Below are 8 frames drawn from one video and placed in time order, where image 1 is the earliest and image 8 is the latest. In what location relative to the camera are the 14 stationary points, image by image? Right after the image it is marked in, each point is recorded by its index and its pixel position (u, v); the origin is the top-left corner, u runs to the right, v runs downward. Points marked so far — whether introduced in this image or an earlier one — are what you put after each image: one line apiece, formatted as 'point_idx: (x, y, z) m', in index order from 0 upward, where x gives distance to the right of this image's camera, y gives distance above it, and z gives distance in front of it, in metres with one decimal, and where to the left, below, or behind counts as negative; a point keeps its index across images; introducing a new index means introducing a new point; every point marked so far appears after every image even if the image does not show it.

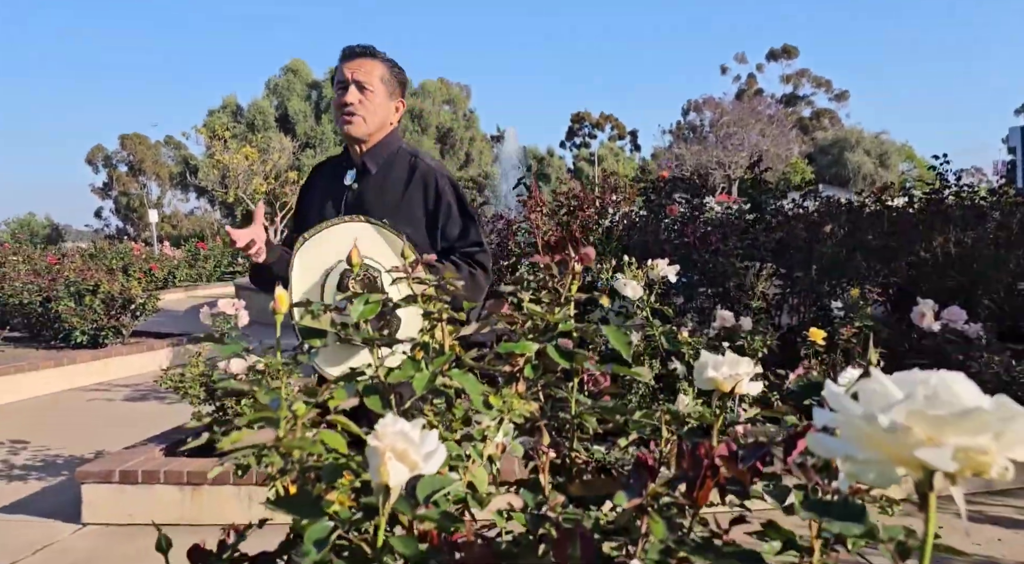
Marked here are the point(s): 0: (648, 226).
0: (+0.9, +0.4, +6.1) m
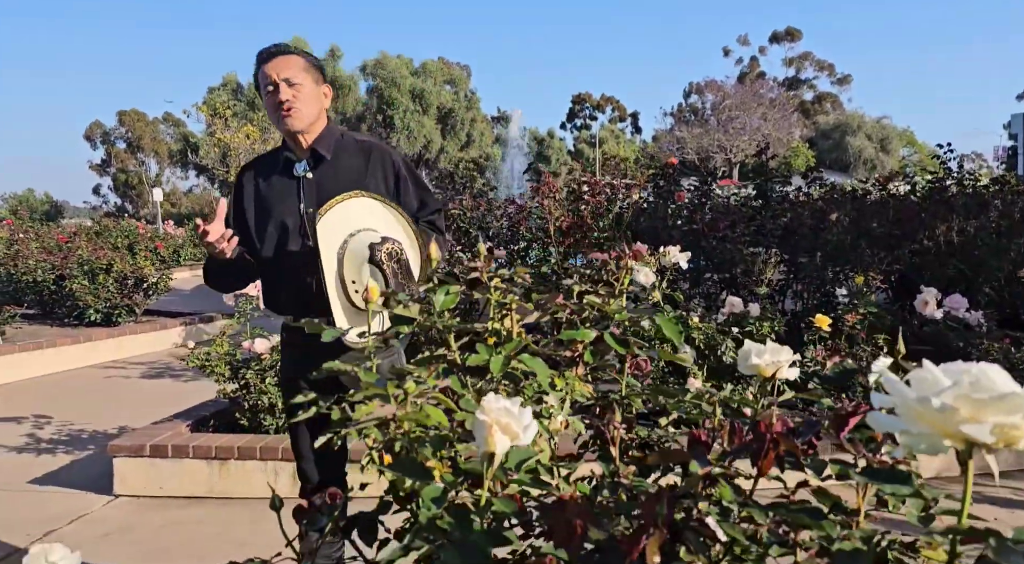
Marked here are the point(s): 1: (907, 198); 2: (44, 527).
0: (+1.0, +0.5, +6.3) m
1: (+2.8, +0.6, +6.2) m
2: (-2.0, -1.1, +3.9) m
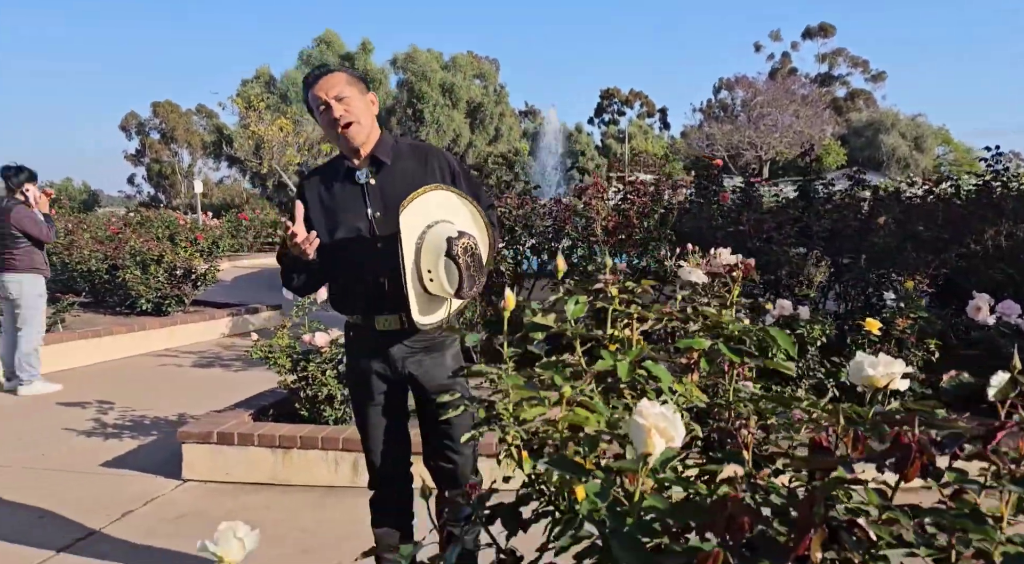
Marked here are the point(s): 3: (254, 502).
0: (+1.3, +0.5, +6.3) m
1: (+3.1, +0.6, +6.2) m
2: (-1.8, -1.0, +4.1) m
3: (-1.2, -1.0, +4.1) m
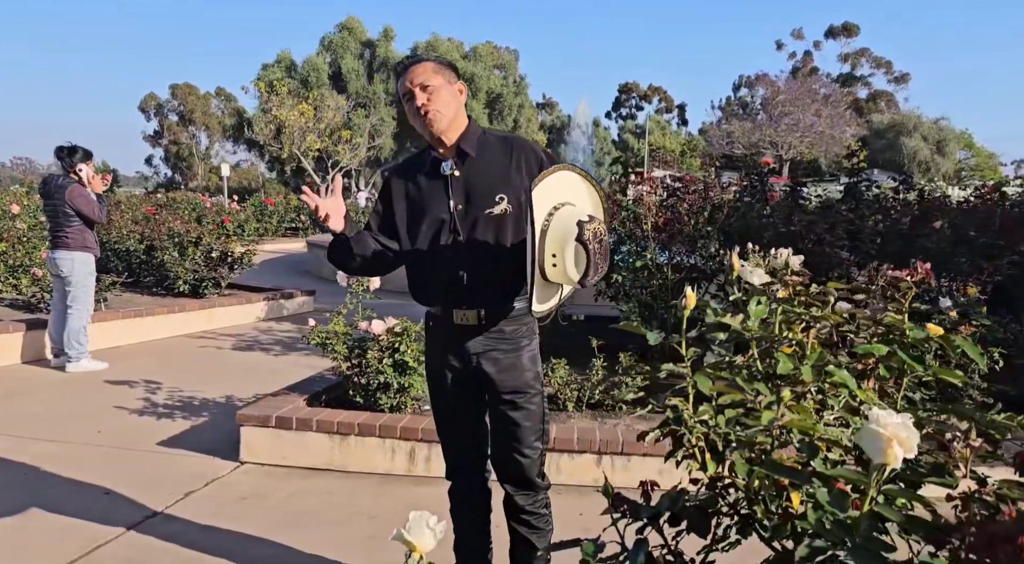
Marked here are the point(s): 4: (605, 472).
0: (+1.7, +0.5, +6.3) m
1: (+3.5, +0.5, +6.2) m
2: (-1.5, -1.0, +4.1) m
3: (-0.9, -1.0, +4.1) m
4: (+0.4, -0.9, +4.1) m
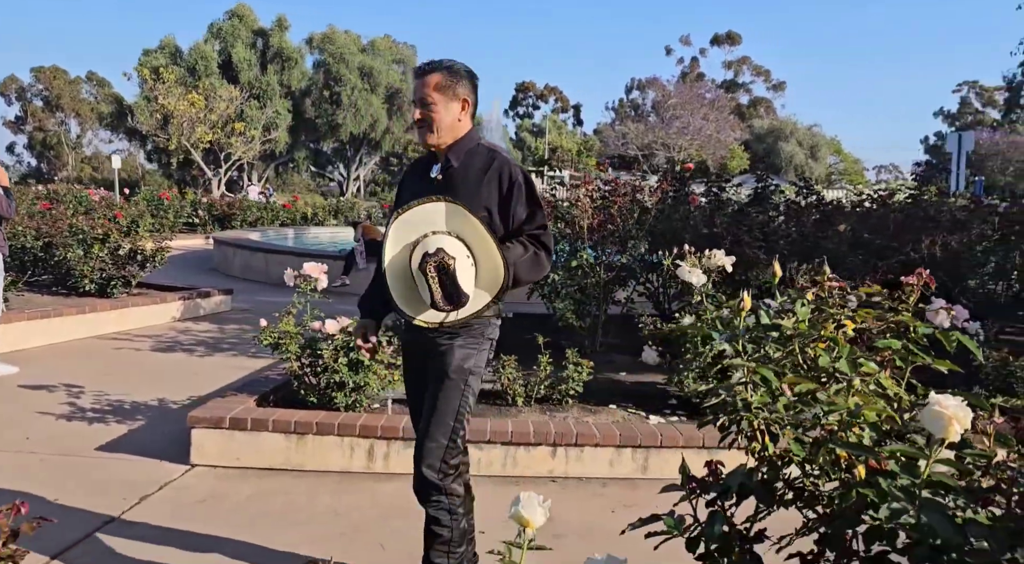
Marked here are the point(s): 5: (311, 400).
0: (+1.2, +0.5, +6.6) m
1: (+3.0, +0.5, +6.7) m
2: (-1.7, -1.0, +4.0) m
3: (-1.1, -1.0, +4.1) m
4: (+0.2, -0.9, +4.3) m
5: (-1.1, -0.6, +4.6) m
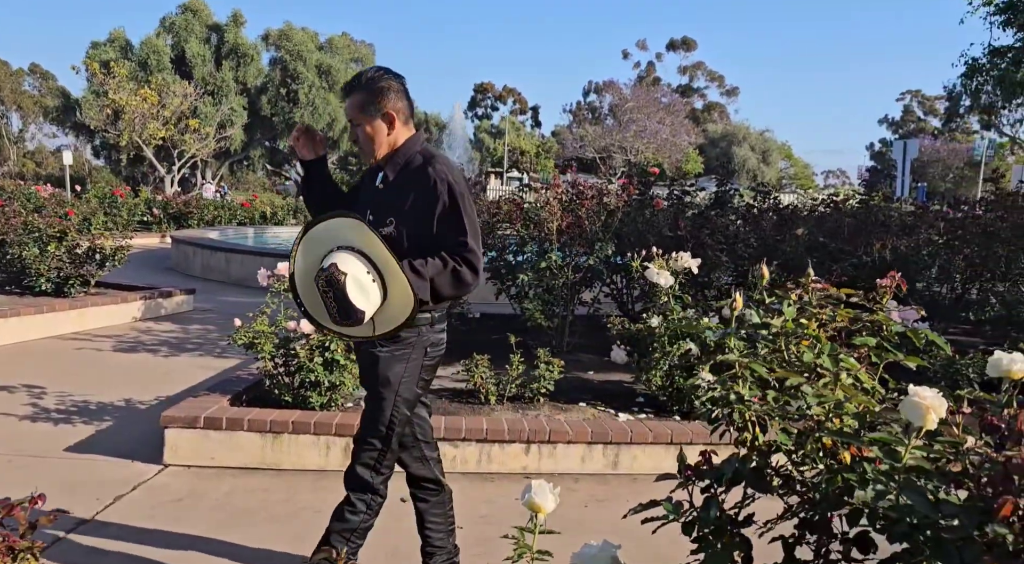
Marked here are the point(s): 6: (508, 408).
0: (+0.9, +0.5, +6.7) m
1: (+2.7, +0.5, +6.9) m
2: (-1.8, -1.0, +4.0) m
3: (-1.2, -1.0, +4.2) m
4: (+0.1, -0.9, +4.4) m
5: (-1.2, -0.6, +4.6) m
6: (0.0, -0.7, +4.8) m
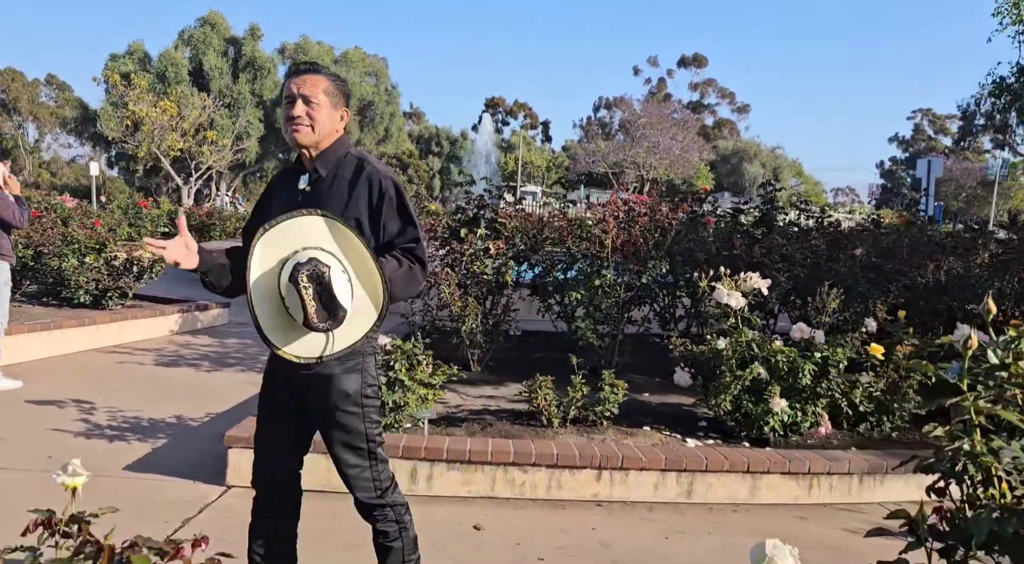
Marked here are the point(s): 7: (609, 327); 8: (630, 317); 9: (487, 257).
0: (+1.3, +0.4, +6.6) m
1: (+3.1, +0.3, +6.8) m
2: (-1.5, -1.0, +3.9) m
3: (-0.9, -1.0, +4.0) m
4: (+0.4, -1.0, +4.3) m
5: (-0.8, -0.7, +4.5) m
6: (+0.3, -0.8, +4.7) m
7: (+0.7, -0.3, +6.3) m
8: (+0.9, -0.3, +6.4) m
9: (-0.2, +0.2, +6.3) m
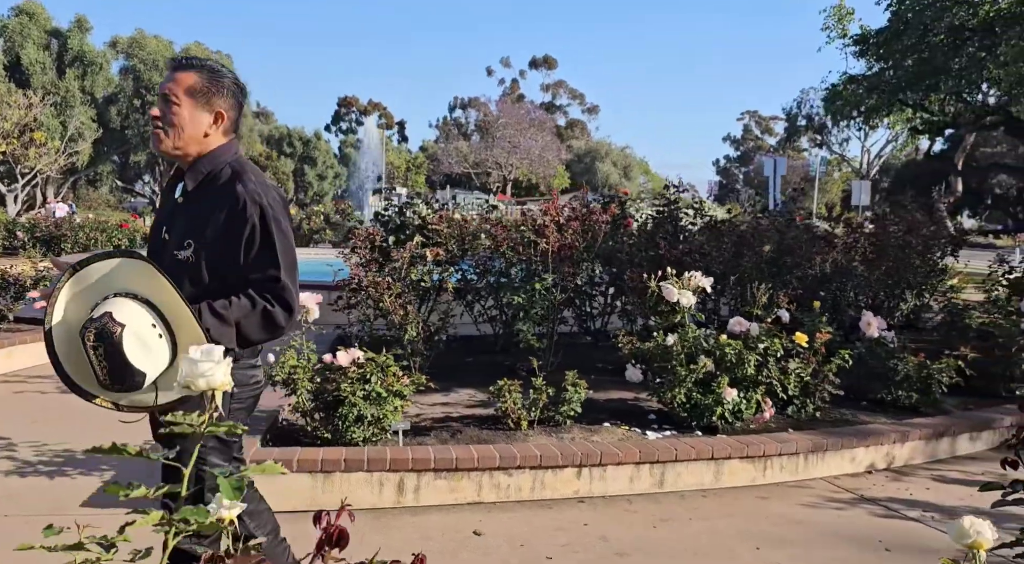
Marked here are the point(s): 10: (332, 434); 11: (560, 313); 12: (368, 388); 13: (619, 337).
0: (+0.8, +0.4, +6.9) m
1: (+2.5, +0.4, +7.4) m
2: (-1.5, -1.1, +3.7) m
3: (-0.9, -1.1, +4.0) m
4: (+0.4, -1.0, +4.4) m
5: (-1.0, -0.8, +4.4) m
6: (+0.2, -0.8, +4.8) m
7: (+0.2, -0.3, +6.5) m
8: (+0.4, -0.3, +6.6) m
9: (-0.6, +0.1, +6.3) m
10: (-0.9, -0.8, +4.4) m
11: (+0.4, -0.2, +6.5) m
12: (-0.7, -0.5, +4.4) m
13: (+0.7, -0.4, +5.6) m
